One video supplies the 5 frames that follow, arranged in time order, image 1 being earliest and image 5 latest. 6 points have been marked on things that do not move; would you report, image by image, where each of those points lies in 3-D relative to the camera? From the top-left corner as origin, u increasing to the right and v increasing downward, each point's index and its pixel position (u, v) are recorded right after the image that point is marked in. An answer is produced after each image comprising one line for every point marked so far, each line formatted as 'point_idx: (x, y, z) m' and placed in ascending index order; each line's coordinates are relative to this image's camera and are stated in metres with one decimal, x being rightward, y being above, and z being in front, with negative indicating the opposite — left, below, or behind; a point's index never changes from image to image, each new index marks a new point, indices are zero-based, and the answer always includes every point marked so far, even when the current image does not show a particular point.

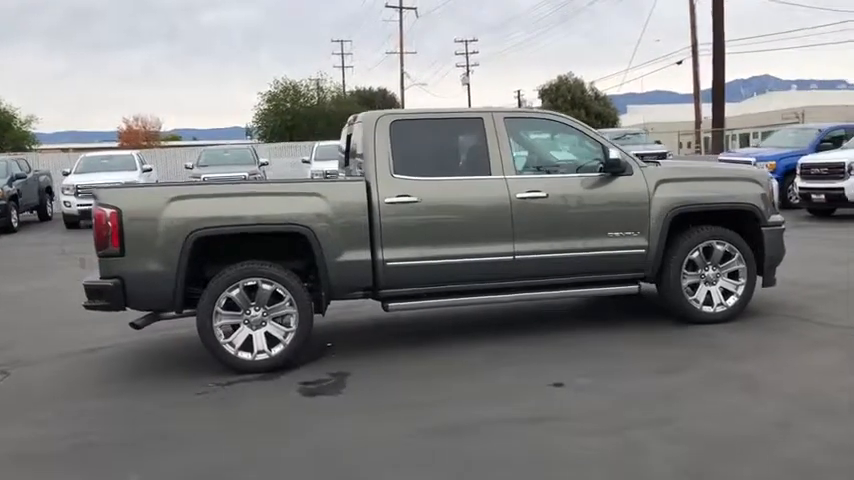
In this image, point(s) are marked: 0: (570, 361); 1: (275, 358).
0: (+1.1, -0.9, +6.1) m
1: (-1.2, -0.9, +6.3) m
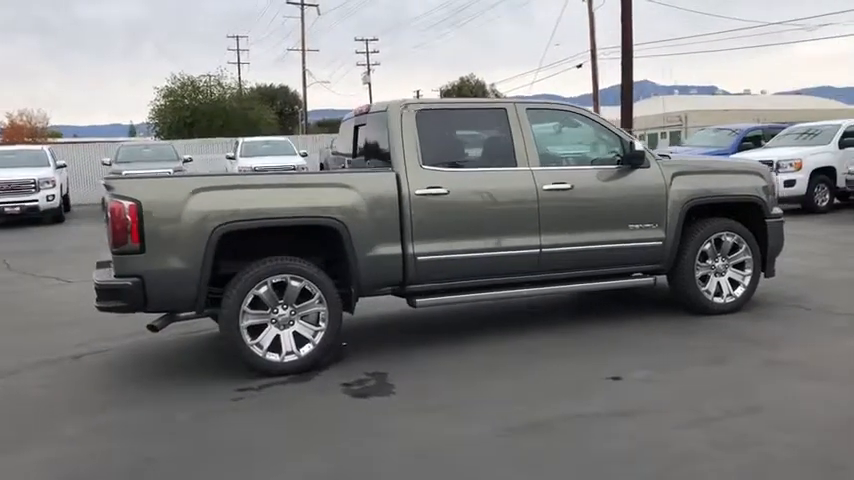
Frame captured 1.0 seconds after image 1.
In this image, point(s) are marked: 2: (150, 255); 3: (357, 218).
0: (+1.4, -0.9, +6.1) m
1: (-0.9, -0.9, +6.0) m
2: (-1.9, -0.1, +5.6) m
3: (-0.5, +0.2, +6.0) m
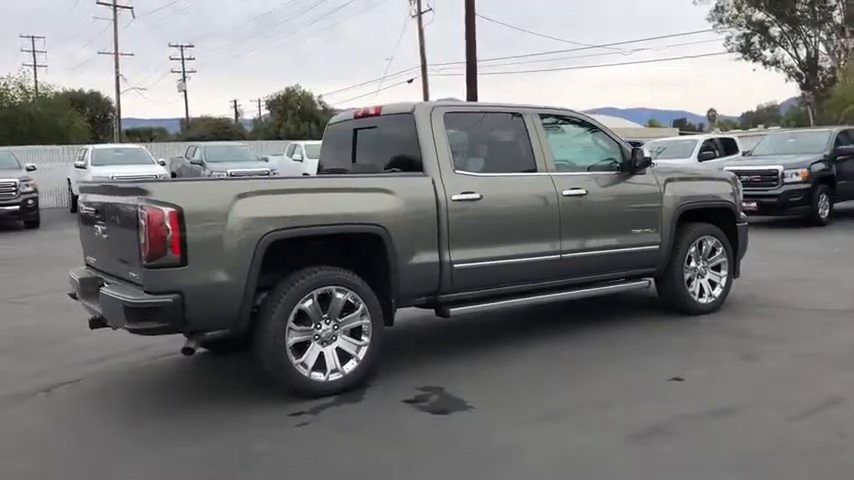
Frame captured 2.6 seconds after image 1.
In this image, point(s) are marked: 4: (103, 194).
0: (+1.7, -0.9, +6.2) m
1: (-0.5, -0.9, +5.5) m
2: (-1.5, -0.2, +4.9) m
3: (-0.2, +0.1, +5.7) m
4: (-2.3, +0.3, +5.6) m
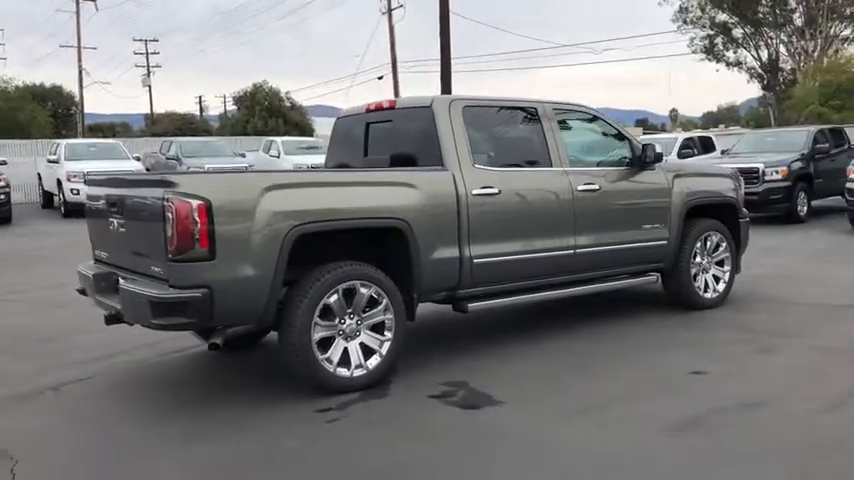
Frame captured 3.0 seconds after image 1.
0: (+1.8, -0.9, +6.3) m
1: (-0.4, -0.9, +5.5) m
2: (-1.3, -0.1, +4.8) m
3: (0.0, +0.2, +5.7) m
4: (-2.1, +0.4, +5.5) m
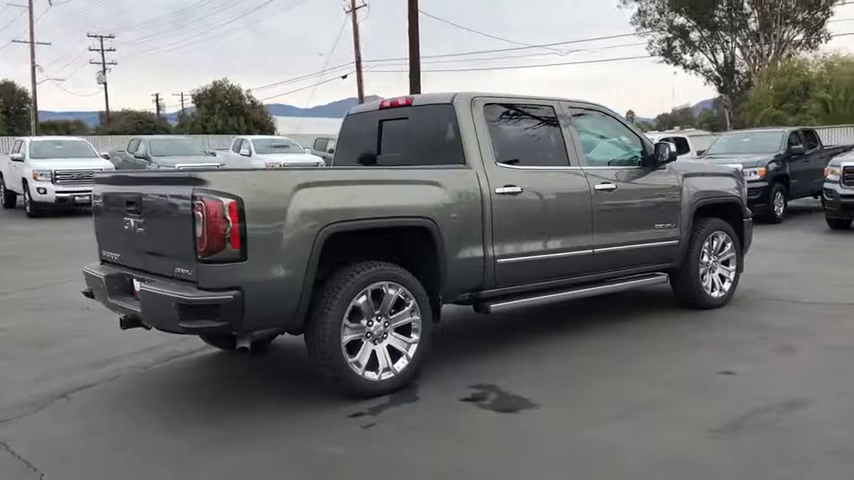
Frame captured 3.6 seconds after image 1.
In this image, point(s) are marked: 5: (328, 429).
0: (+2.0, -0.9, +6.2) m
1: (-0.2, -0.9, +5.4) m
2: (-1.0, -0.1, +4.7) m
3: (+0.1, +0.2, +5.6) m
4: (-1.9, +0.4, +5.3) m
5: (-0.6, -1.1, +4.7) m
